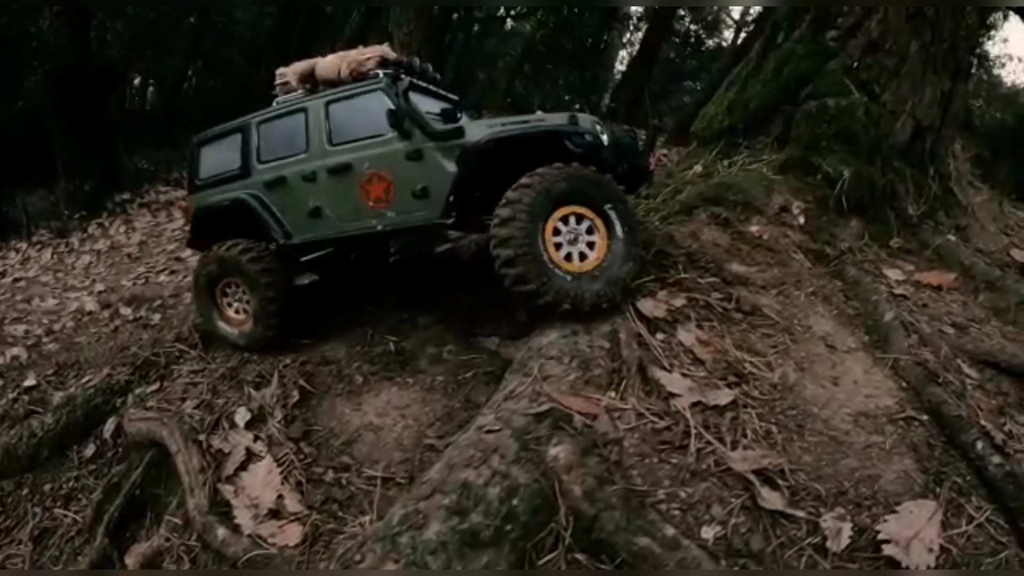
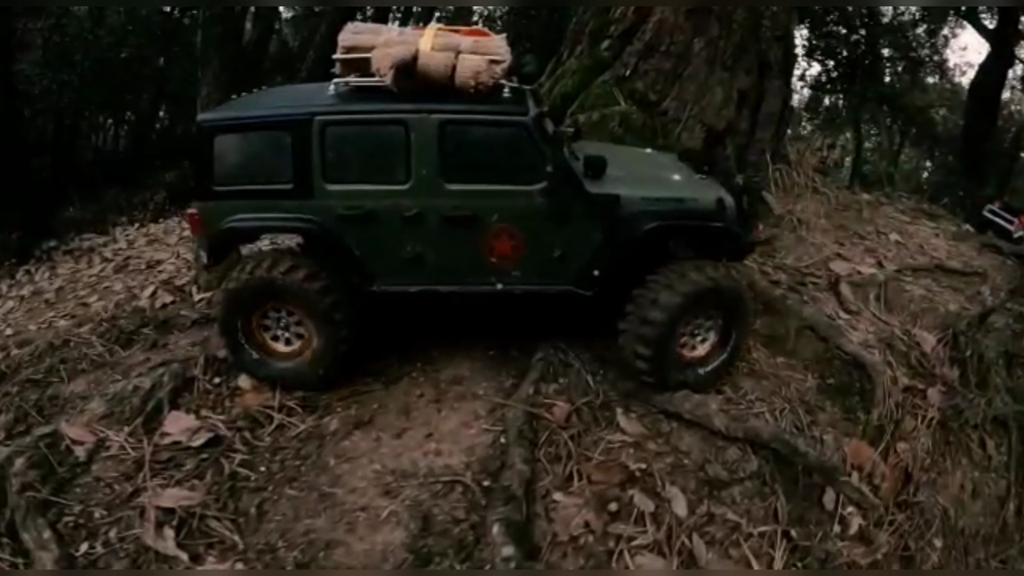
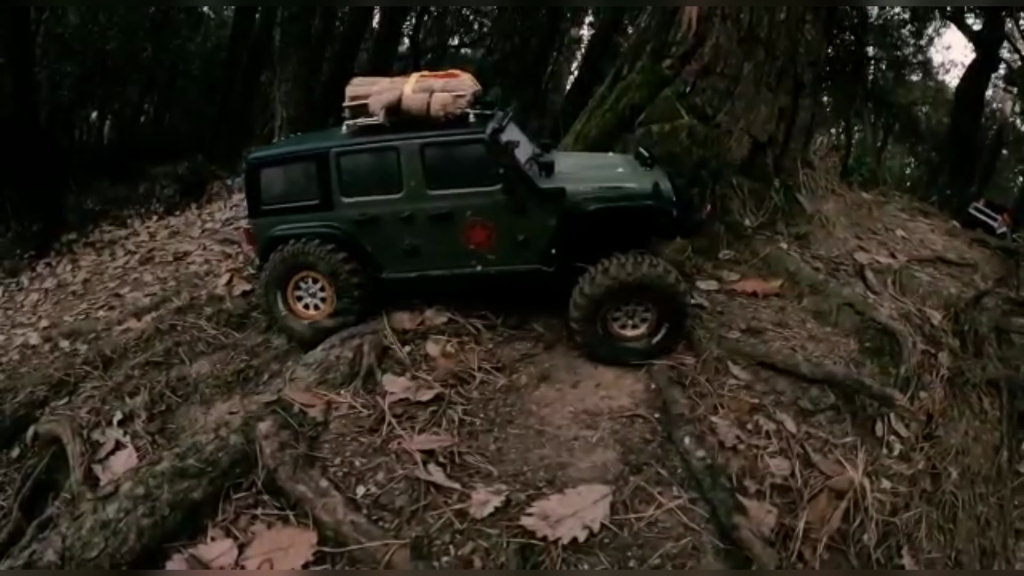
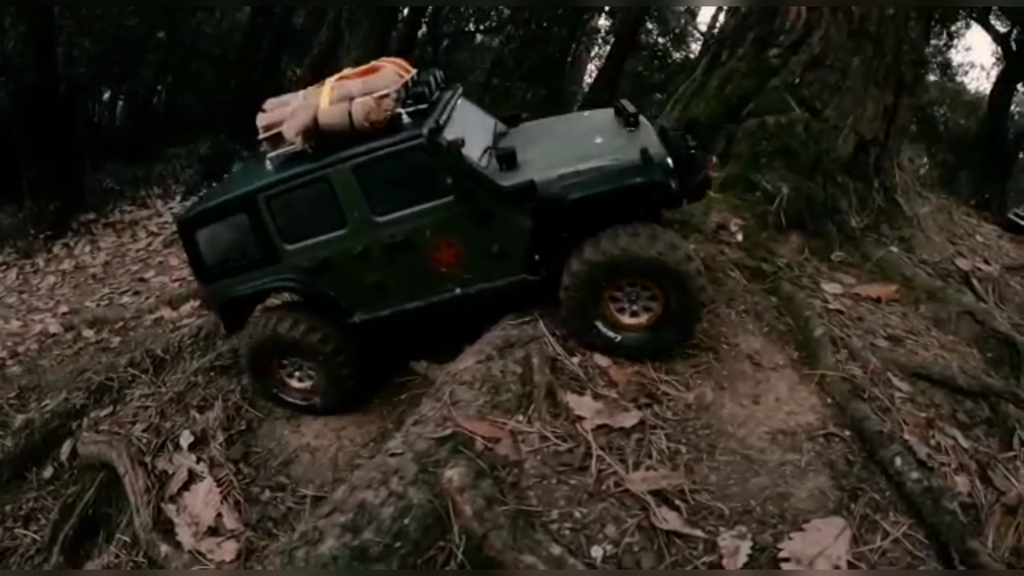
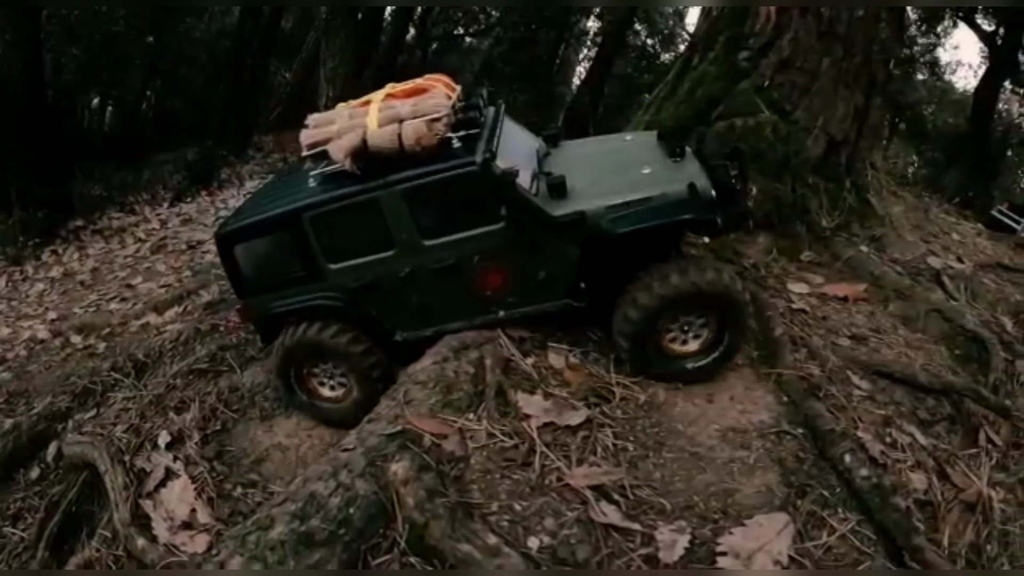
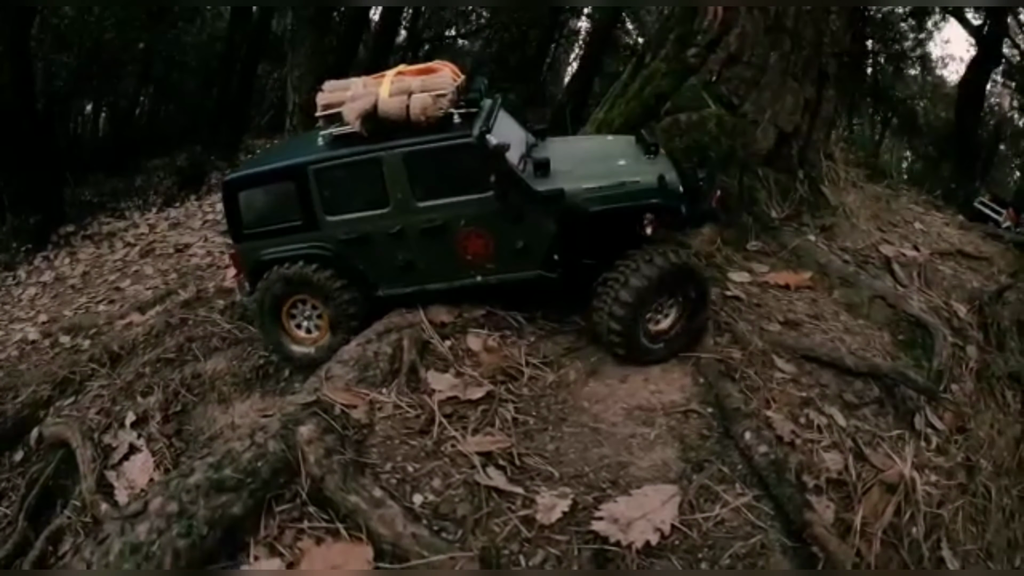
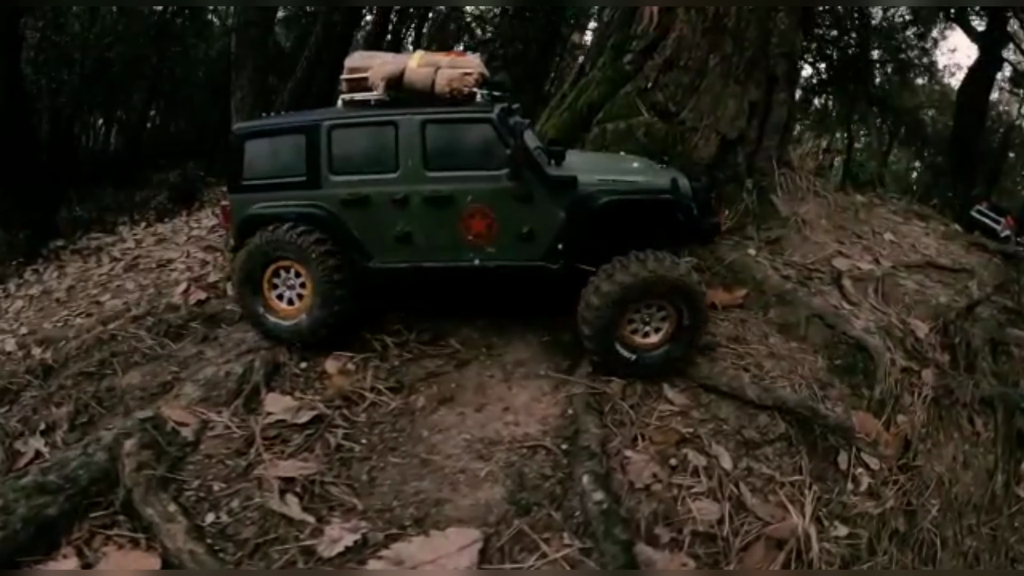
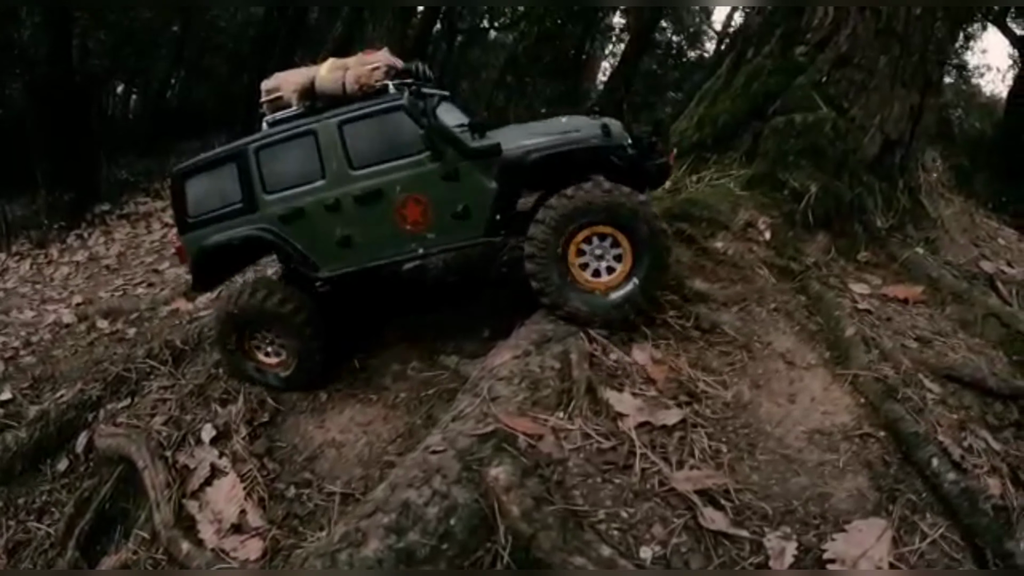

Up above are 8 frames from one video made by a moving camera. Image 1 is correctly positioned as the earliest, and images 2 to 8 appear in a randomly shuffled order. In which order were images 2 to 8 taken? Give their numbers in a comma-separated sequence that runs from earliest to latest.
8, 4, 5, 6, 3, 7, 2
